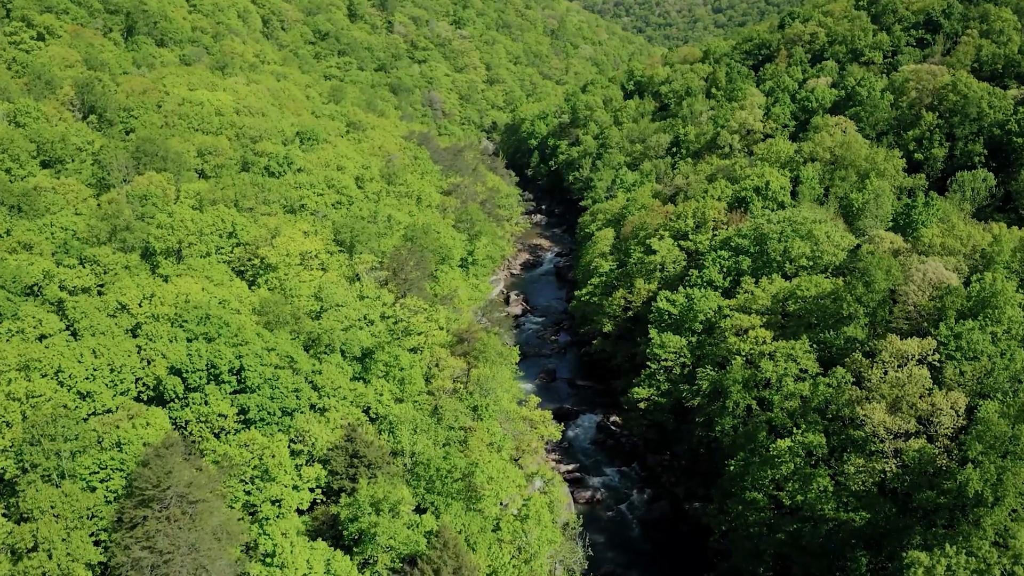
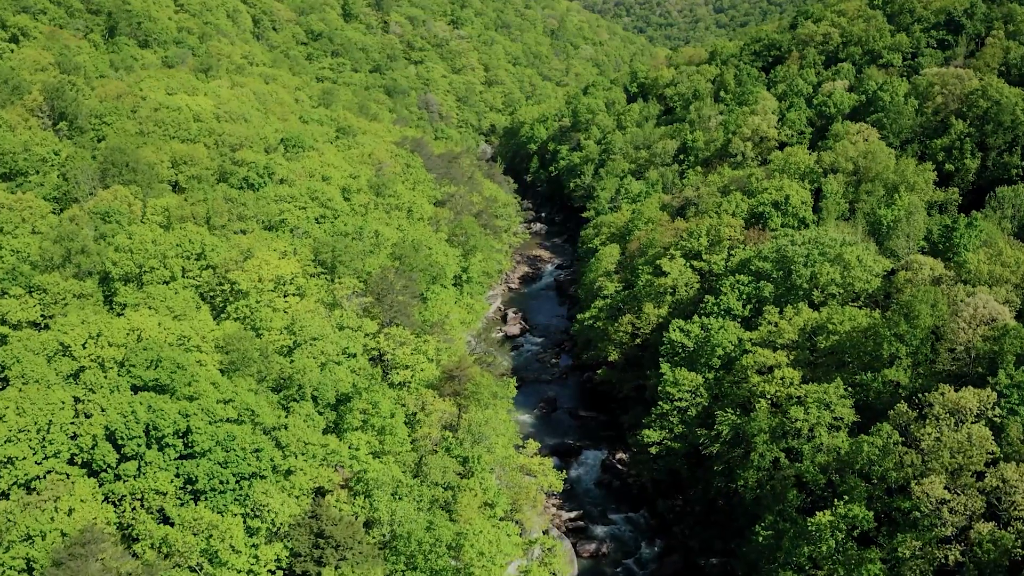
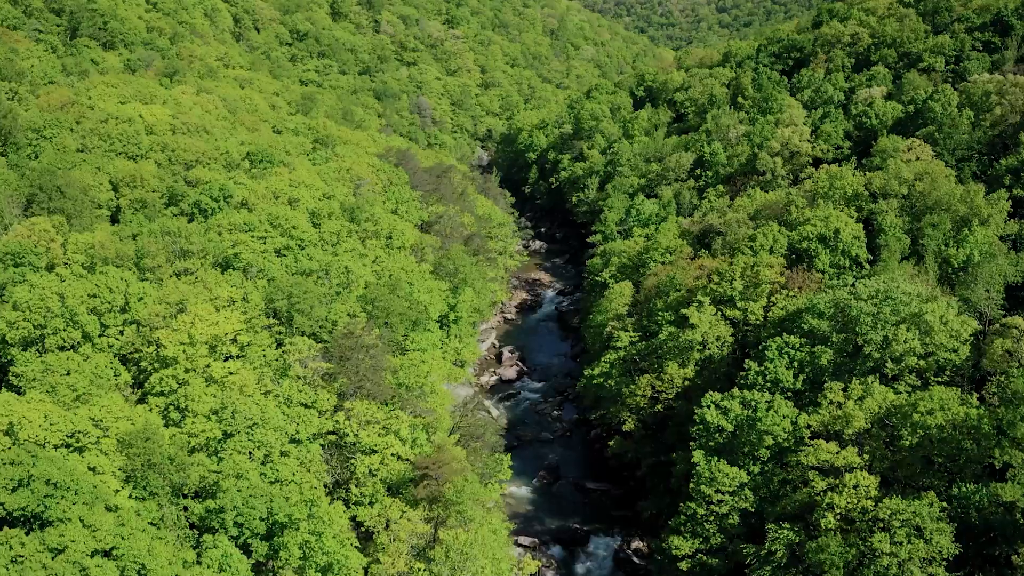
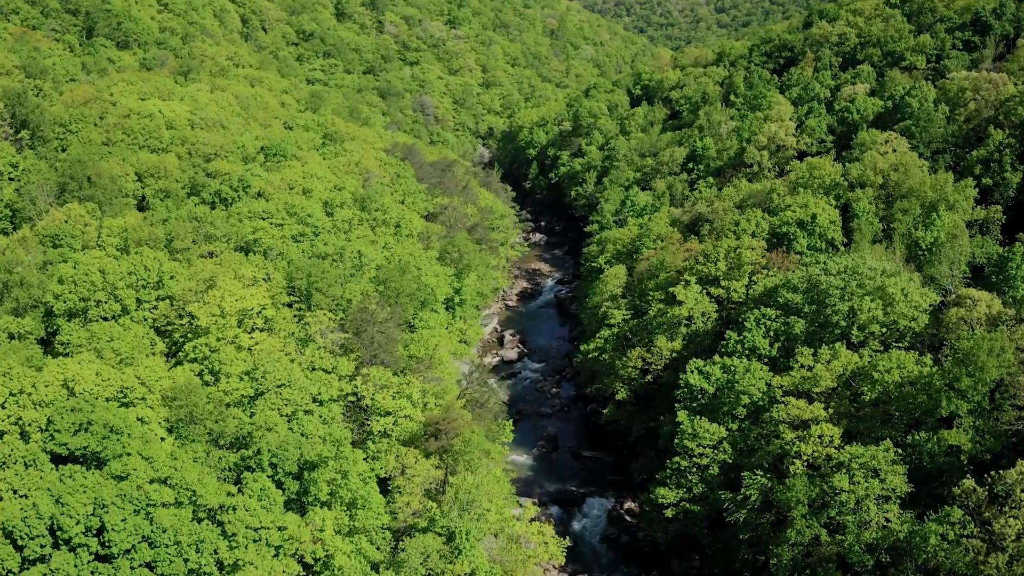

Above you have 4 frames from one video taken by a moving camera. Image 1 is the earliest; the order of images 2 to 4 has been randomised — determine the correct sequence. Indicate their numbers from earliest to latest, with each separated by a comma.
2, 4, 3
